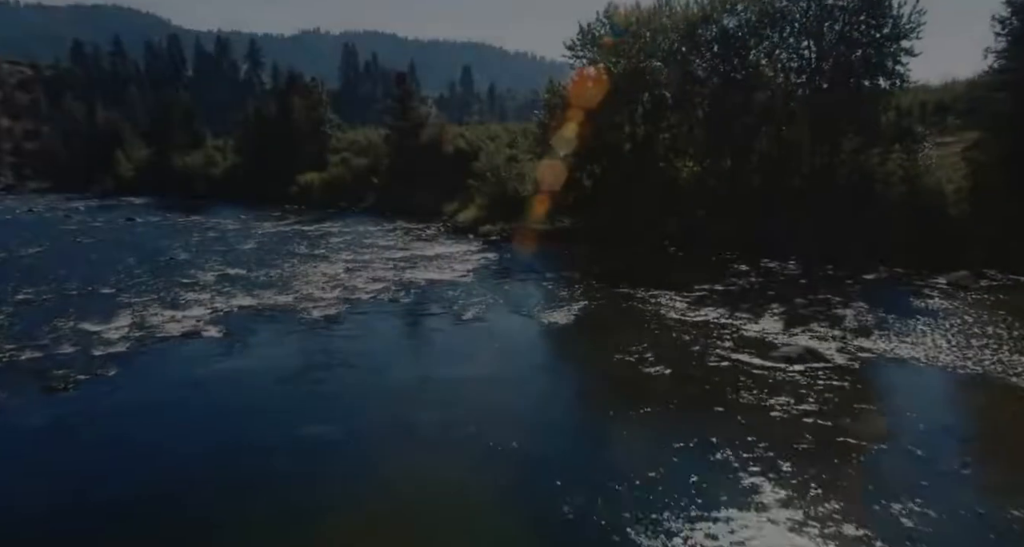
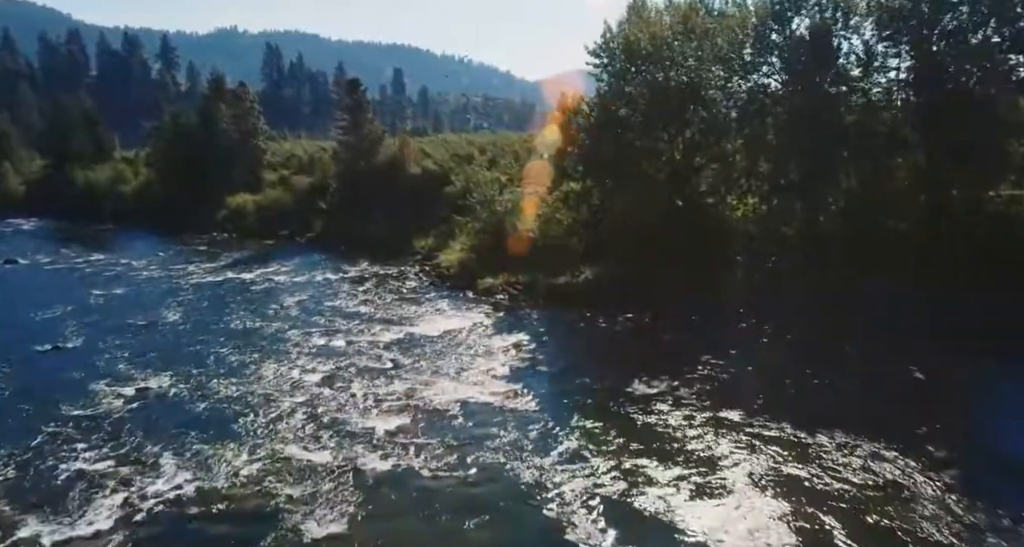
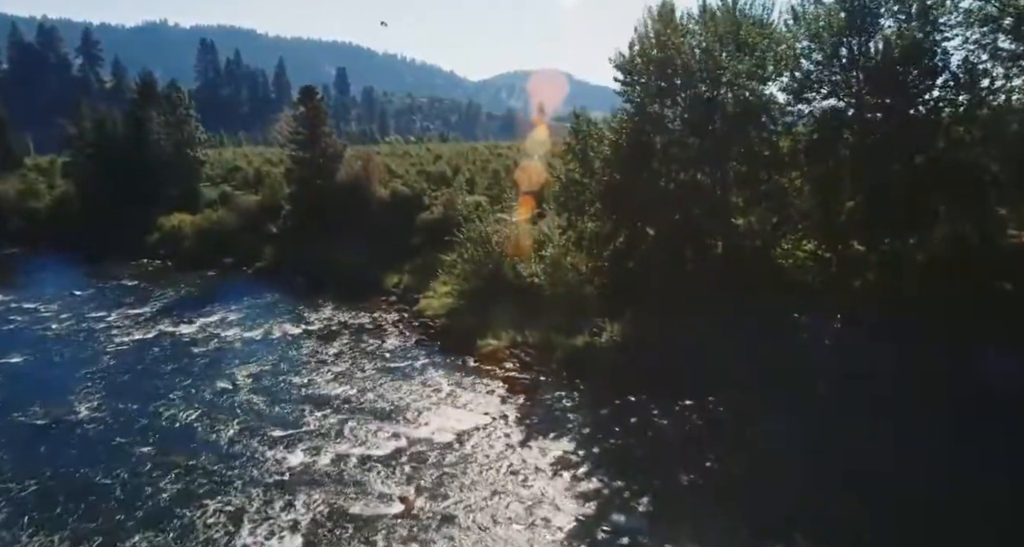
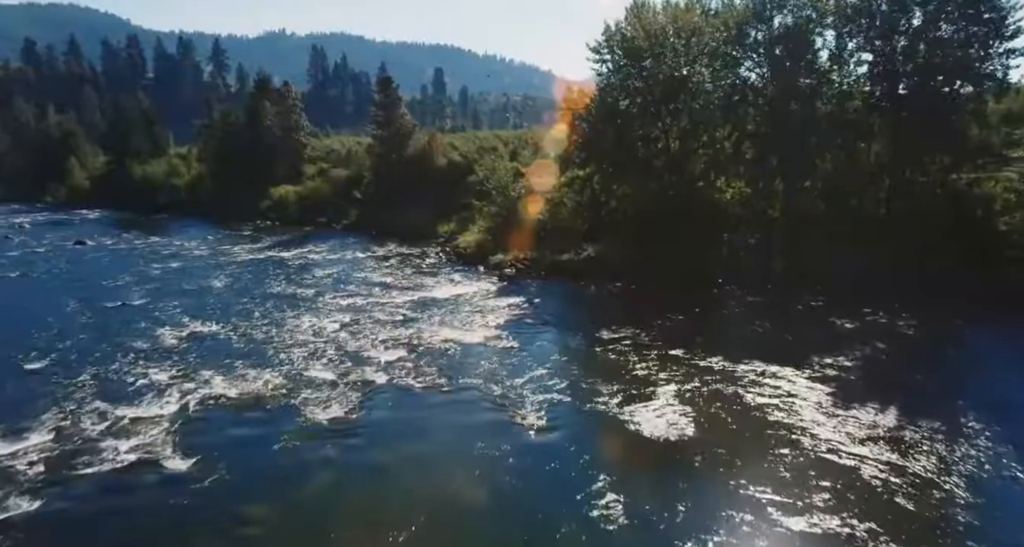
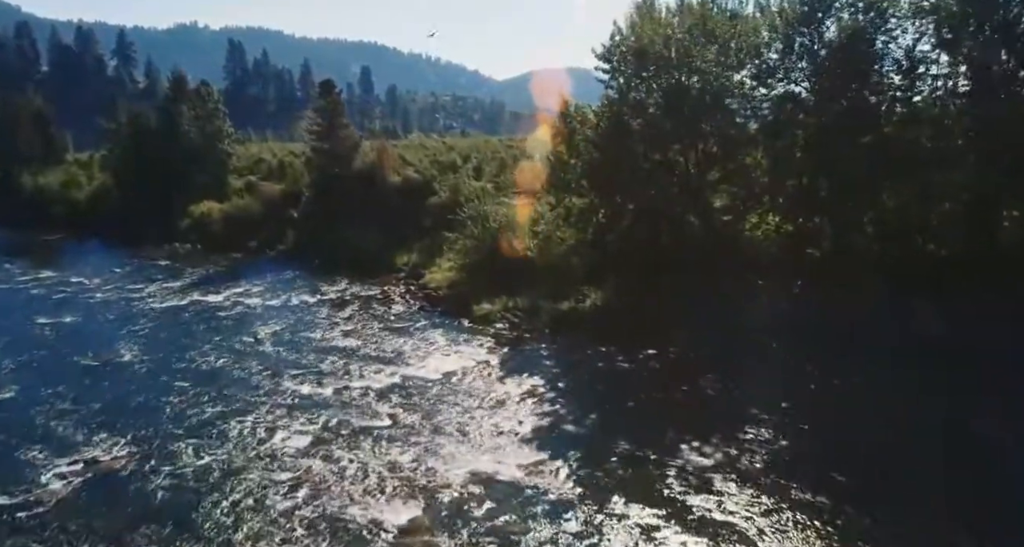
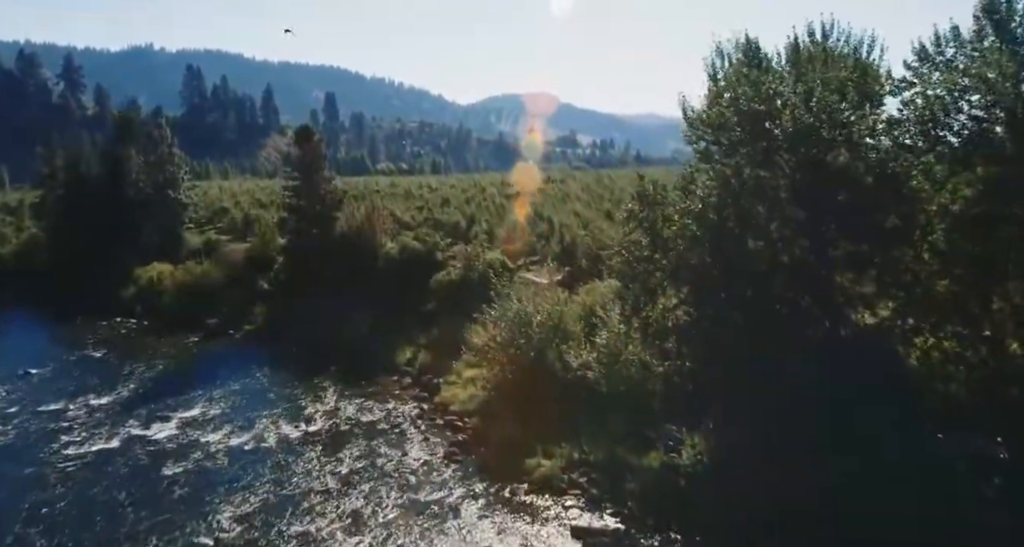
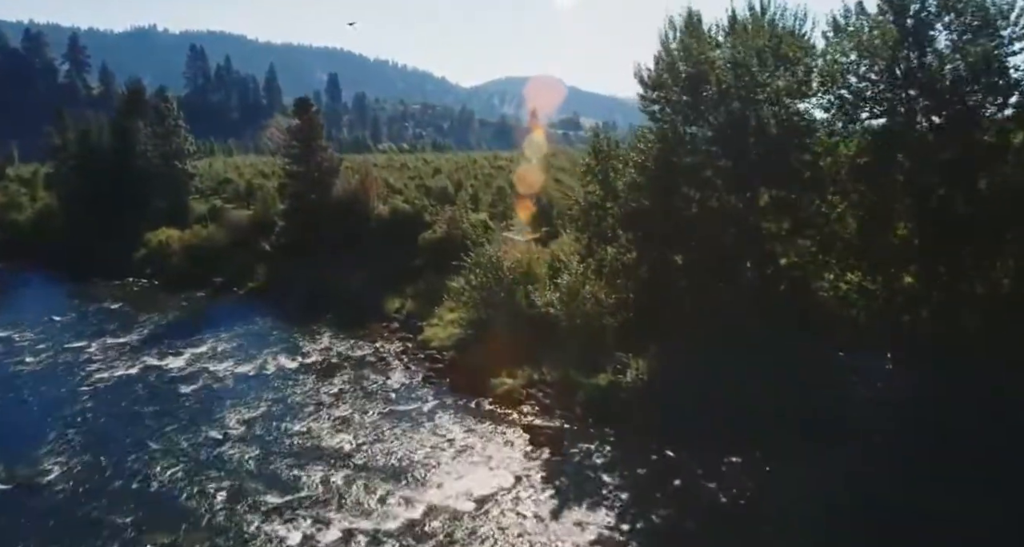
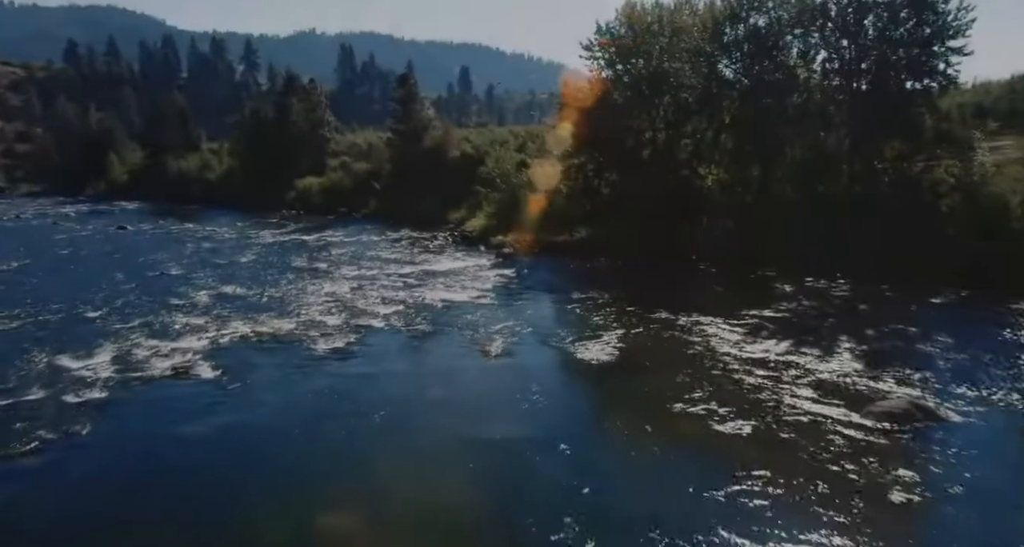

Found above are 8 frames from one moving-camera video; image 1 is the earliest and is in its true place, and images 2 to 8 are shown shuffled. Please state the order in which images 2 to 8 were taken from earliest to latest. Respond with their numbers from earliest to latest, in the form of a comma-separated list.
8, 4, 2, 5, 3, 7, 6
